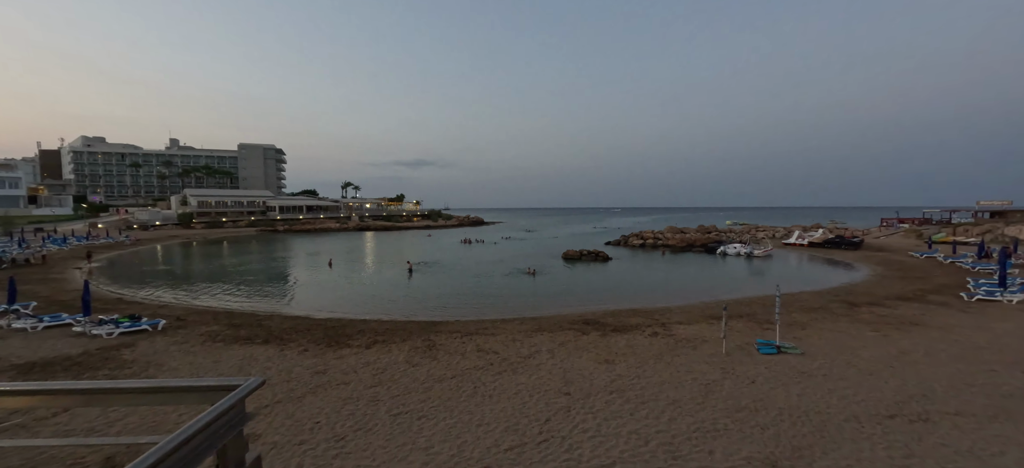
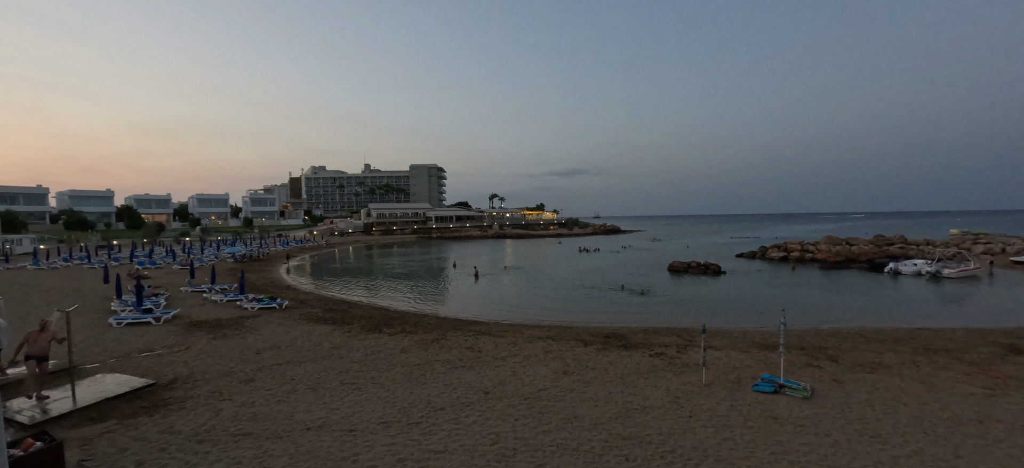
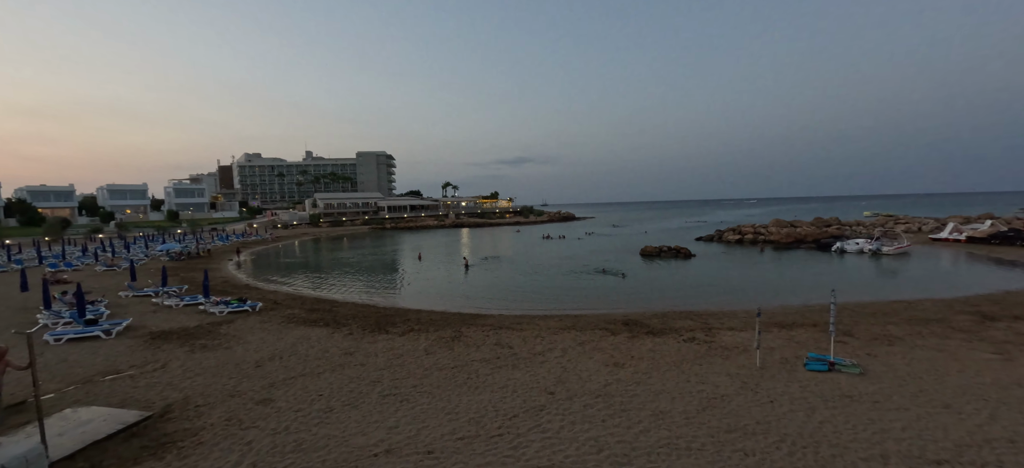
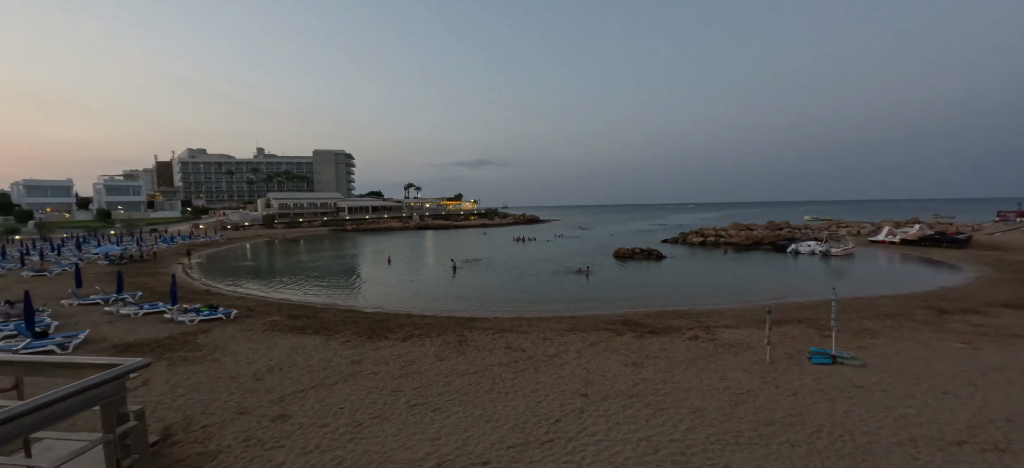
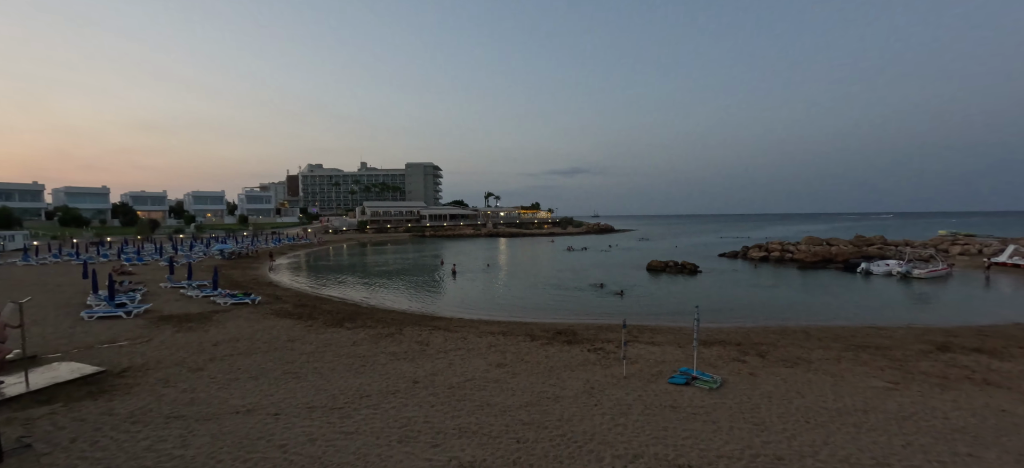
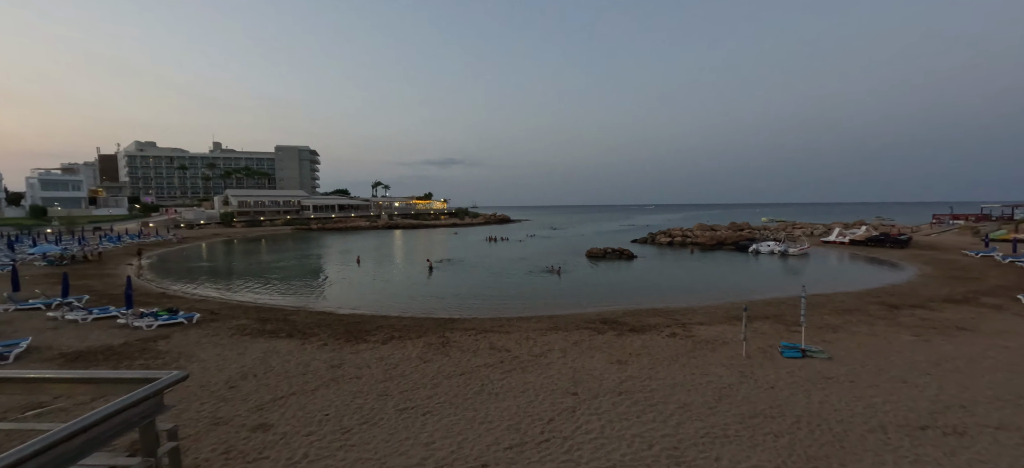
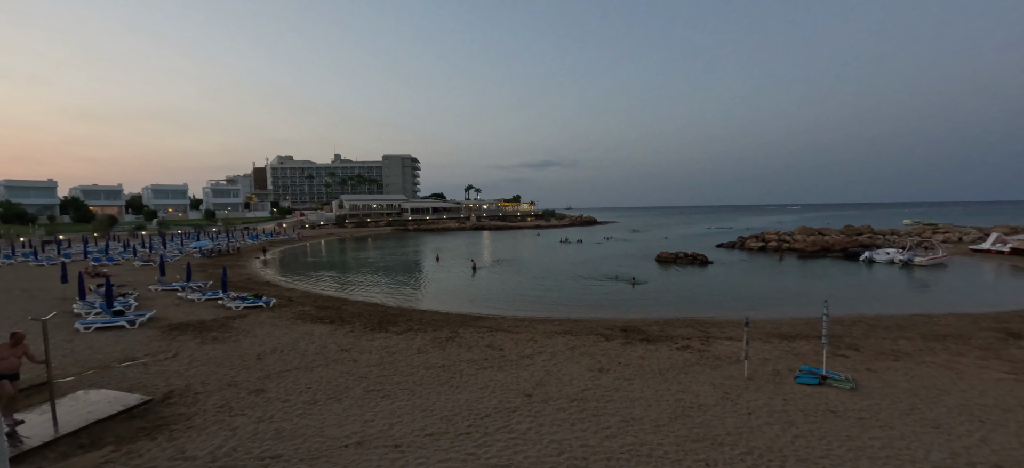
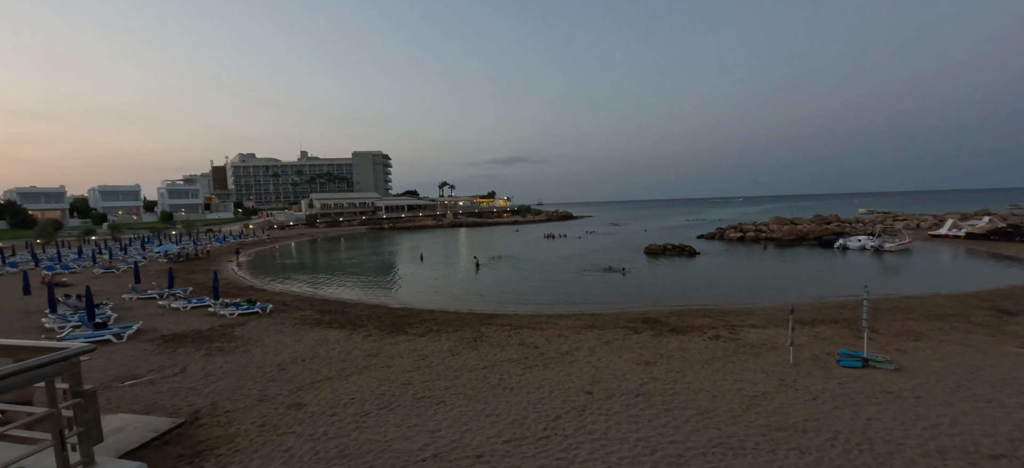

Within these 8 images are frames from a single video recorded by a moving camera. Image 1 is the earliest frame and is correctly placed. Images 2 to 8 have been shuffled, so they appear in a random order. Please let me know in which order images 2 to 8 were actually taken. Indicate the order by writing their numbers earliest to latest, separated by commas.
6, 4, 8, 3, 7, 2, 5
